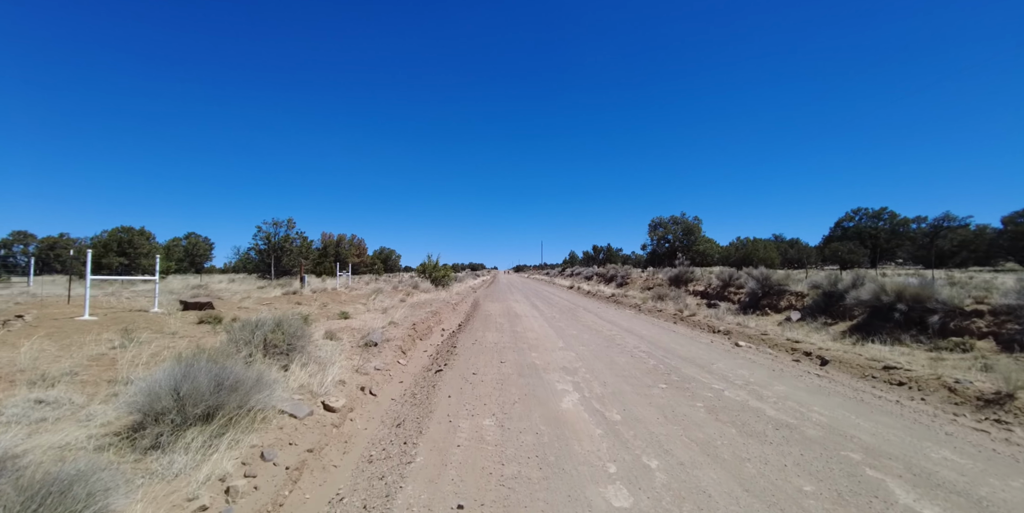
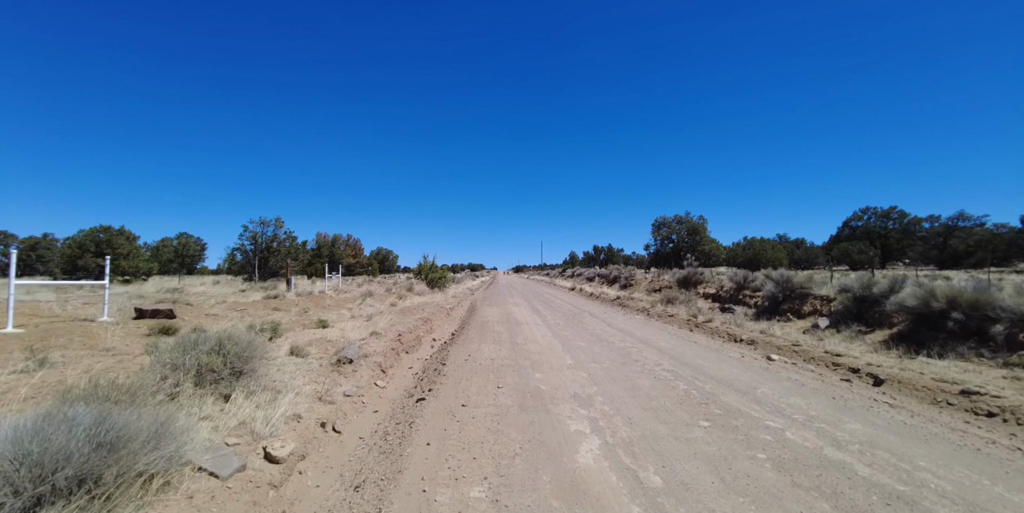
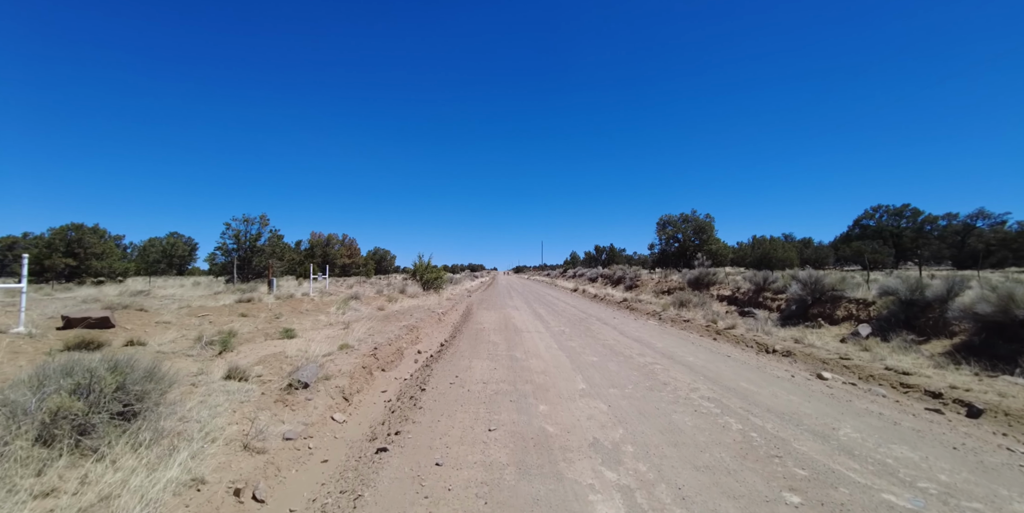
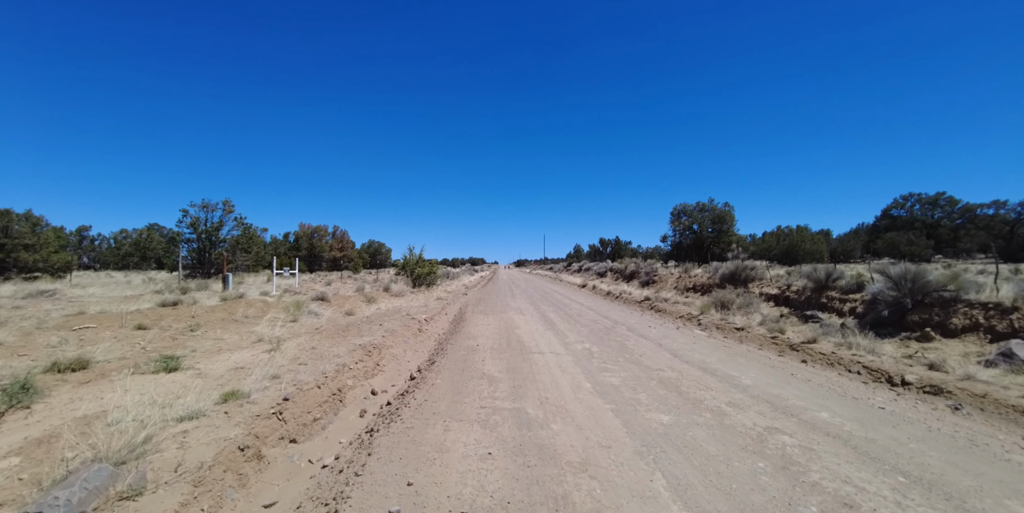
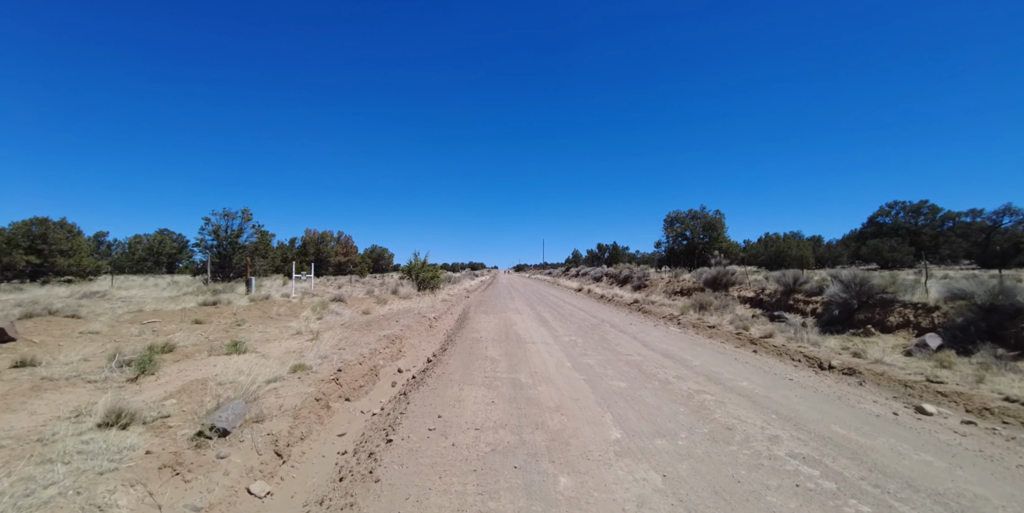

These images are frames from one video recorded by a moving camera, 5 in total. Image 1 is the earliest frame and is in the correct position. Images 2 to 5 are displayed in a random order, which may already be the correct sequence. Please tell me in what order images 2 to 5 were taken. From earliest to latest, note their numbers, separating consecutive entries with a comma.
2, 3, 5, 4
